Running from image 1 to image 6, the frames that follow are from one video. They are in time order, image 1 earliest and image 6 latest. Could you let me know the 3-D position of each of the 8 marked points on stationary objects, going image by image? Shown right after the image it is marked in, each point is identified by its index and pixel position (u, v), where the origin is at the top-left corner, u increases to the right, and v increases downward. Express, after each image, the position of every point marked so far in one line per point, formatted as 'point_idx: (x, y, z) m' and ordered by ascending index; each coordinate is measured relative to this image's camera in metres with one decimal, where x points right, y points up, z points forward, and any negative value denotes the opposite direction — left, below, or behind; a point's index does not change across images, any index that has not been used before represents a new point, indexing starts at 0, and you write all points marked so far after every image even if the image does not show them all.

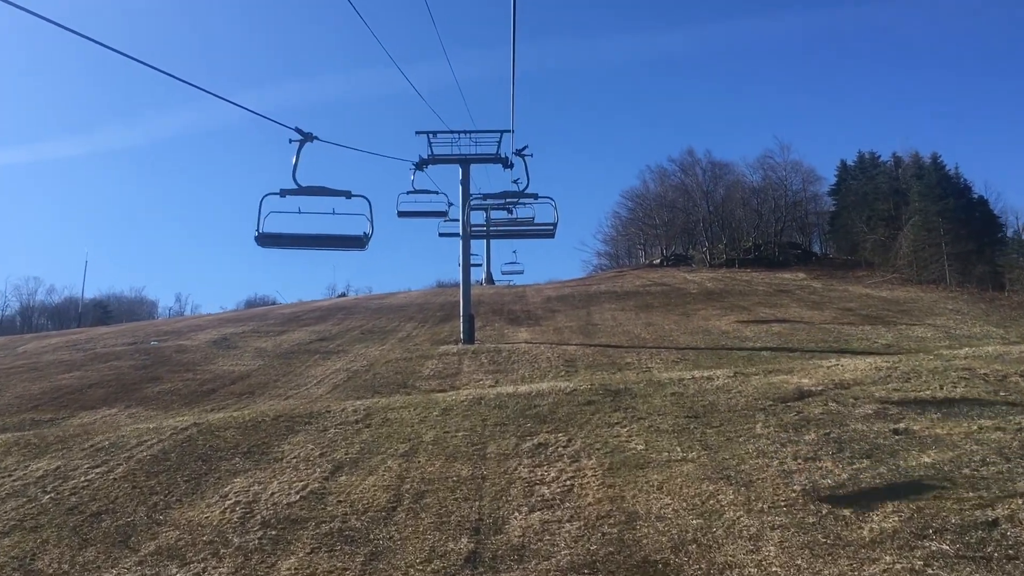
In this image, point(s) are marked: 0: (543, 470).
0: (+0.5, -3.0, +13.4) m
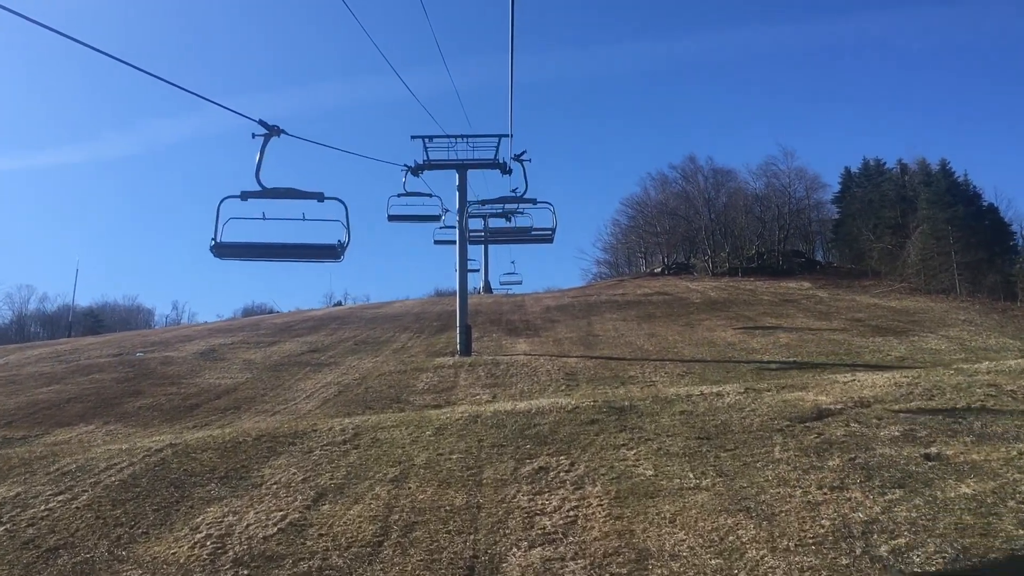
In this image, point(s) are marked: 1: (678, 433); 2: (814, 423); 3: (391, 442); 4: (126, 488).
0: (+0.5, -3.1, +12.3) m
1: (+3.0, -2.6, +14.6) m
2: (+5.3, -2.4, +14.5) m
3: (-2.3, -2.9, +15.7) m
4: (-6.2, -3.2, +13.2) m
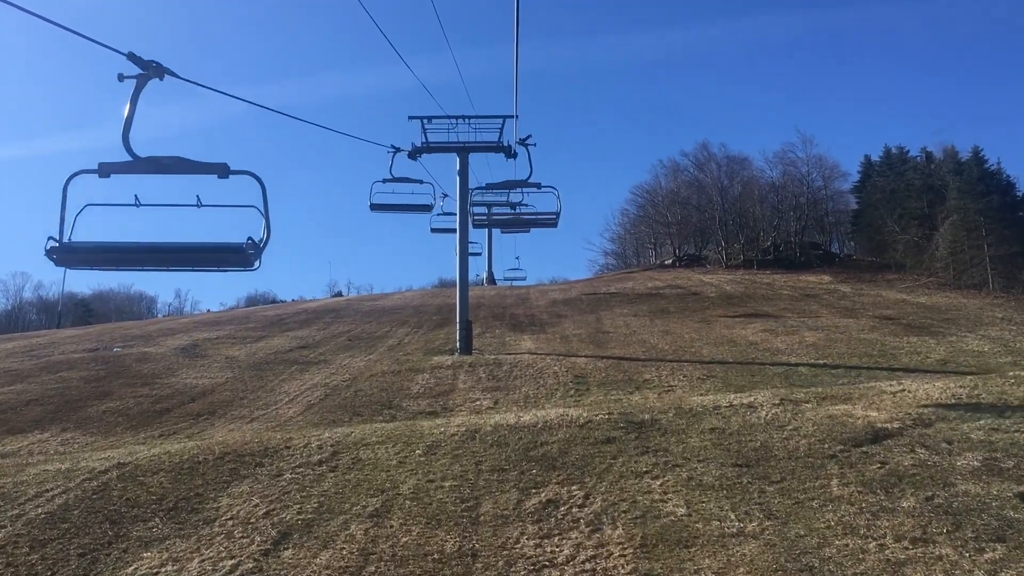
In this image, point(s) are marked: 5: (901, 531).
0: (+0.5, -3.1, +10.1) m
1: (+3.0, -2.6, +12.4) m
2: (+5.4, -2.4, +12.3) m
3: (-2.3, -2.9, +13.5) m
4: (-6.1, -3.1, +11.0) m
5: (+4.4, -2.7, +9.3) m
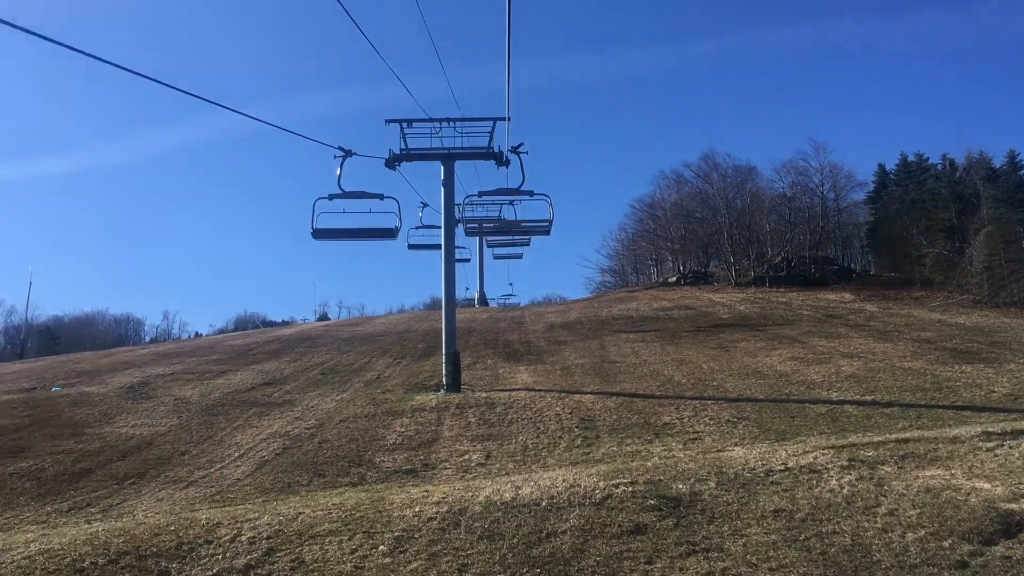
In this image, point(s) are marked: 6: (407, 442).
0: (+0.5, -3.5, +6.5) m
1: (+3.0, -3.0, +8.8) m
2: (+5.3, -2.8, +8.8) m
3: (-2.3, -3.4, +9.9) m
4: (-6.2, -3.6, +7.4) m
5: (+4.4, -3.1, +5.8) m
6: (-2.4, -3.5, +18.5) m
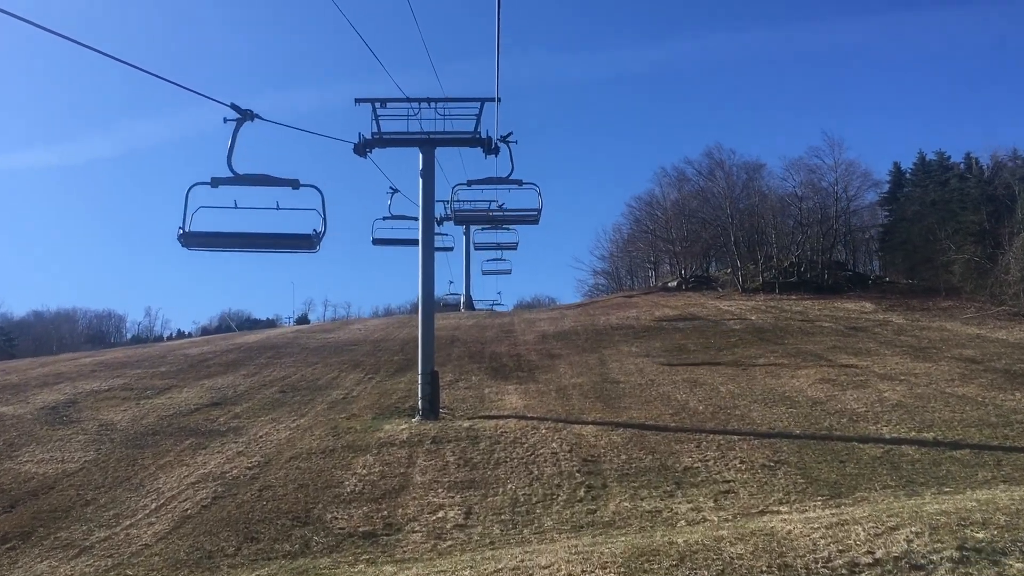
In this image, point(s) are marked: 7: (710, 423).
0: (+0.4, -3.8, +3.0) m
1: (+2.9, -3.2, +5.3) m
2: (+5.2, -3.1, +5.3) m
3: (-2.4, -3.6, +6.3) m
4: (-6.3, -3.8, +3.7) m
5: (+4.3, -3.4, +2.3) m
6: (-2.6, -3.7, +14.9) m
7: (+4.5, -3.1, +18.6) m
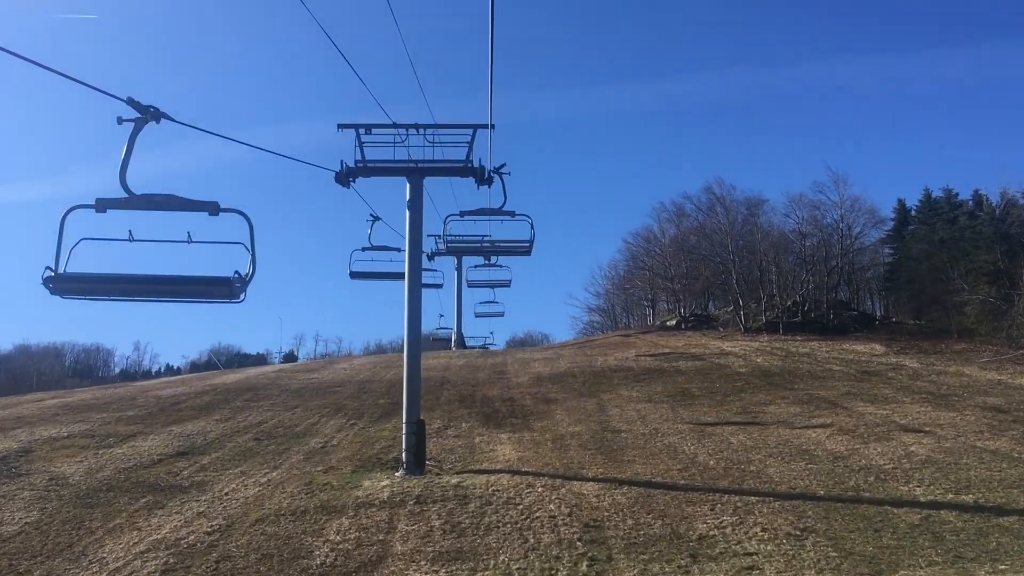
0: (+0.4, -4.0, +1.2) m
1: (+2.8, -3.6, +3.6) m
2: (+5.2, -3.4, +3.6) m
3: (-2.5, -3.9, +4.5) m
4: (-6.3, -4.0, +1.9) m
5: (+4.3, -3.6, +0.6) m
6: (-2.7, -4.4, +13.1) m
7: (+4.3, -4.0, +16.9) m
